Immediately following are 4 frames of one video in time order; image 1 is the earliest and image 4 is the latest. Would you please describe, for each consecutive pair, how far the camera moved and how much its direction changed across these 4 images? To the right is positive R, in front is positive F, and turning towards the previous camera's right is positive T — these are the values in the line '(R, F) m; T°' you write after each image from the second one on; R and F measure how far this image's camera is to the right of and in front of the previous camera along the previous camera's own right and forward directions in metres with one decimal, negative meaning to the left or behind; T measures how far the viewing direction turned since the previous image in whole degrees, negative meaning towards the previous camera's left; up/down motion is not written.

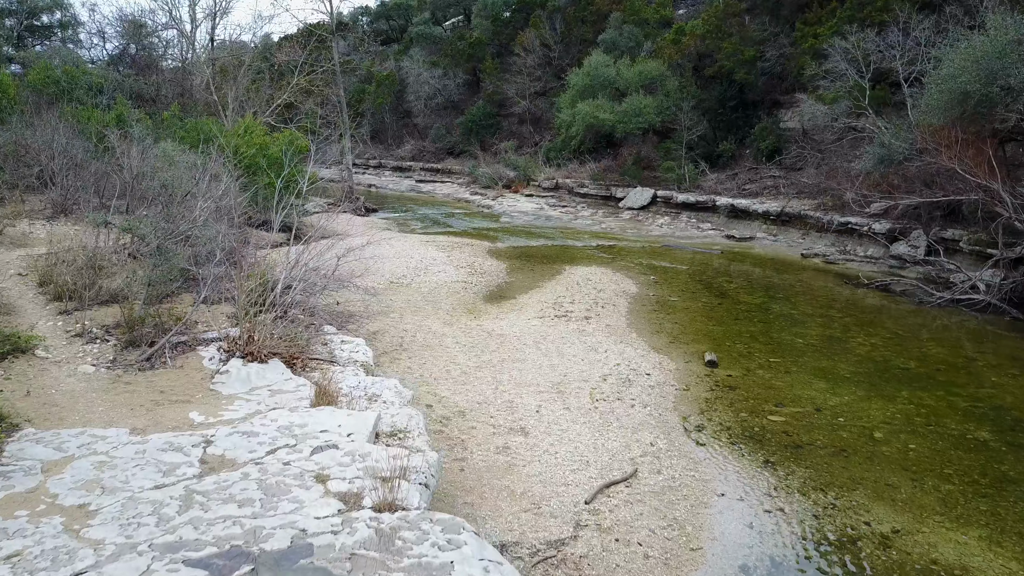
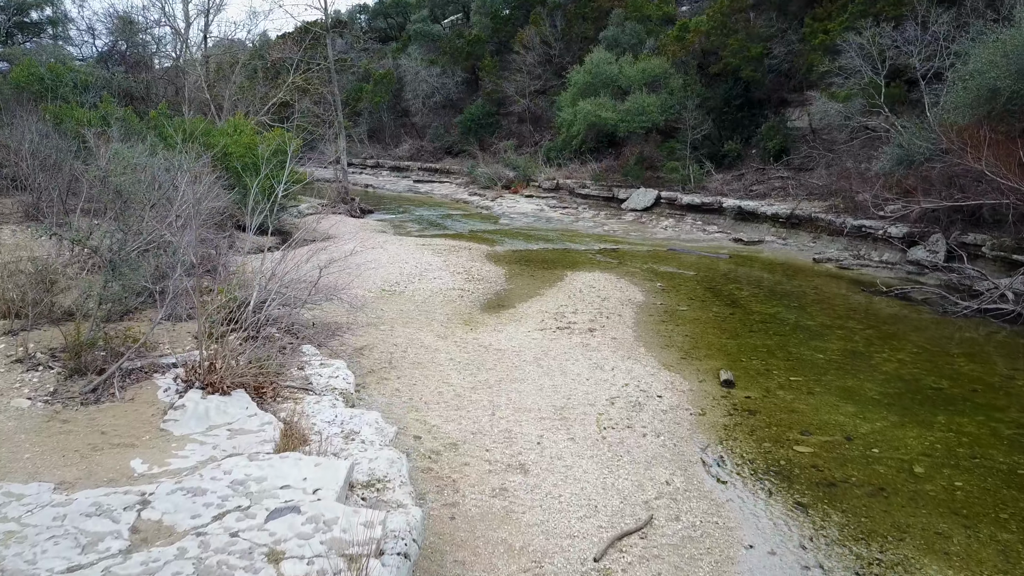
(0.0, +0.6) m; 0°
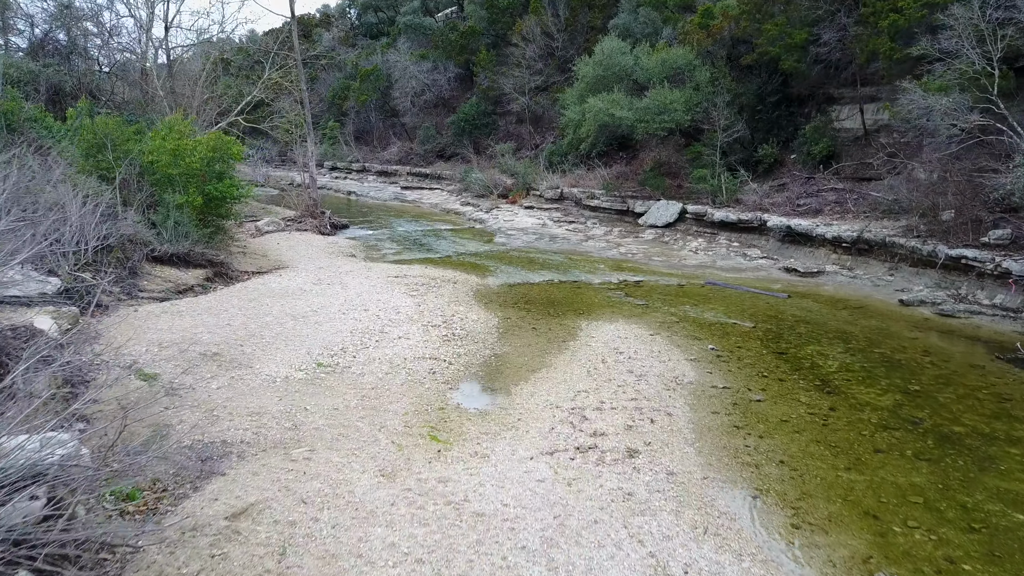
(+0.1, +3.2) m; 0°
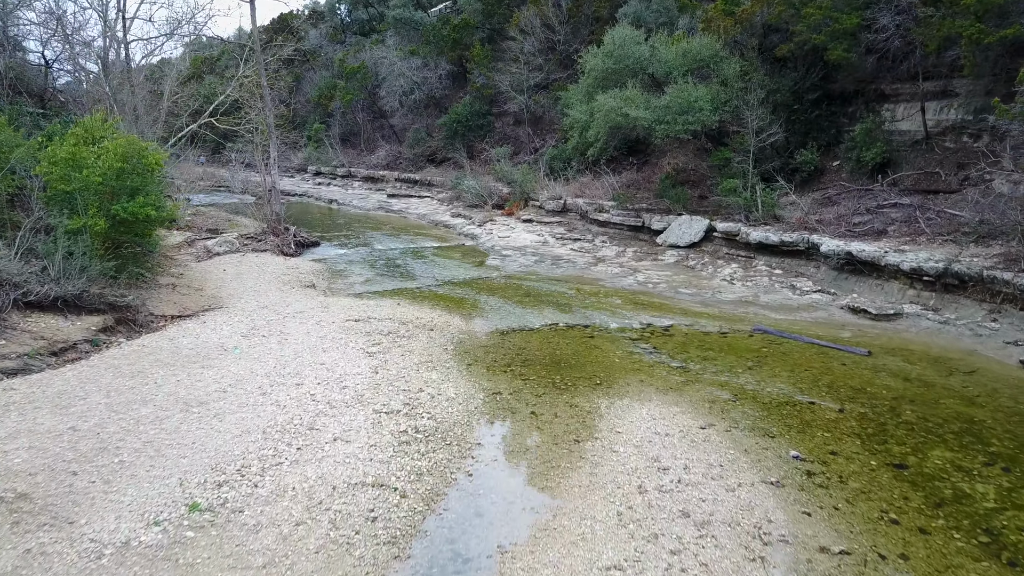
(+0.1, +2.7) m; 0°
